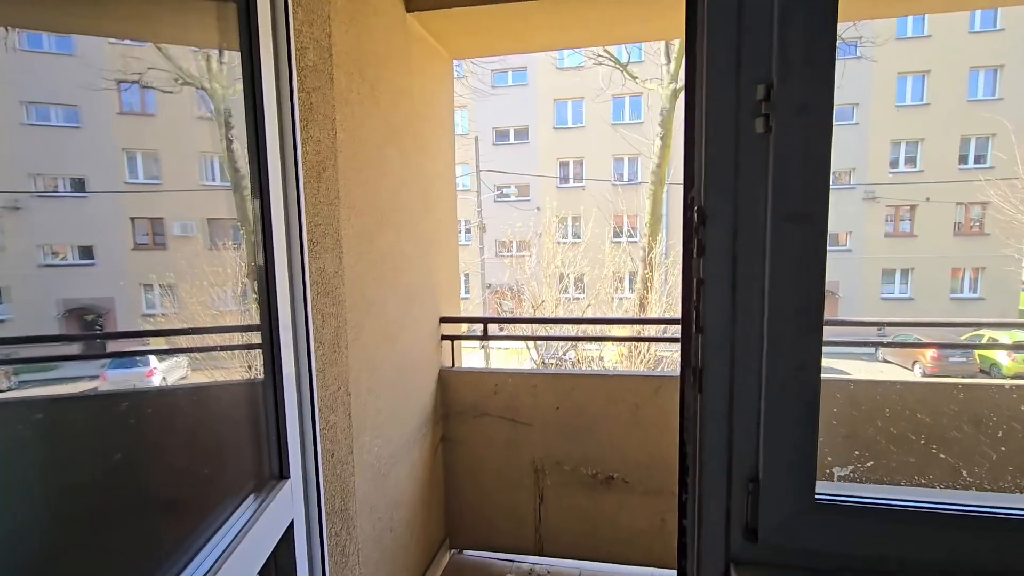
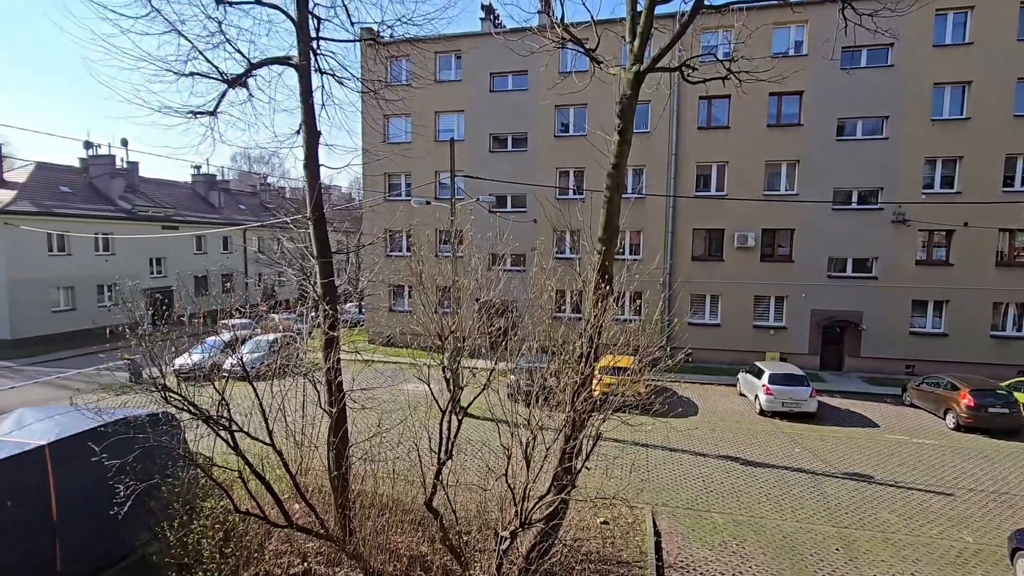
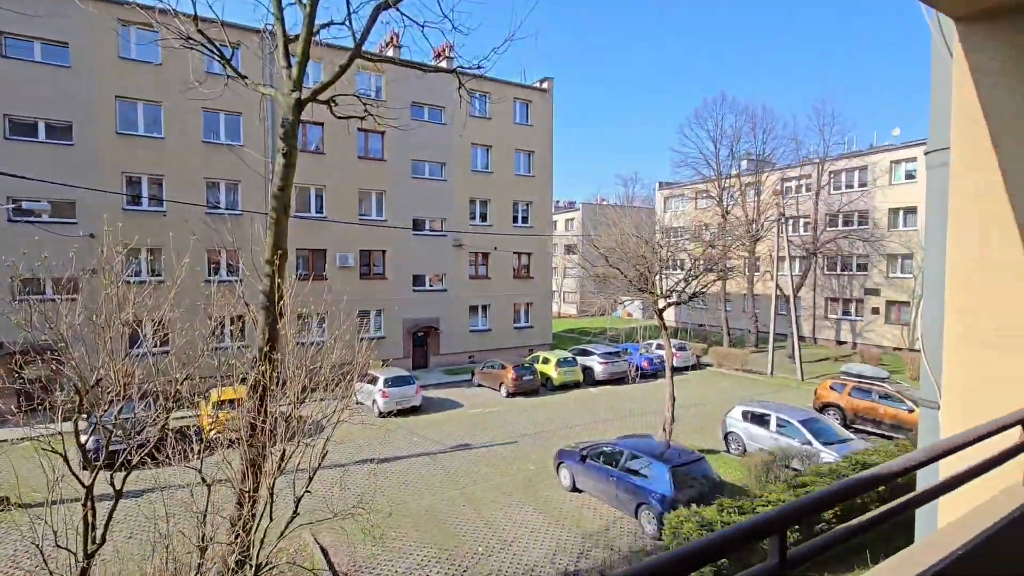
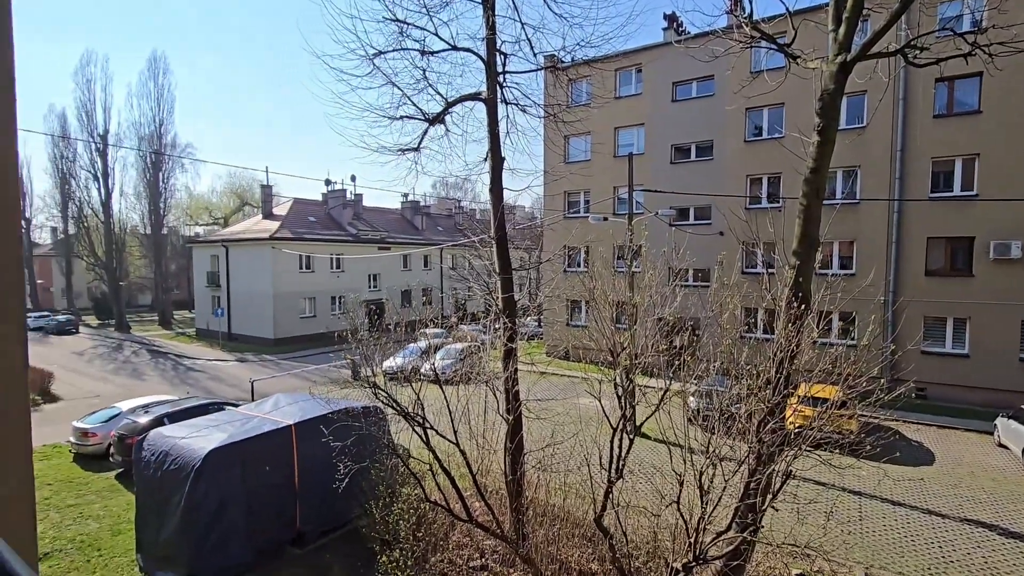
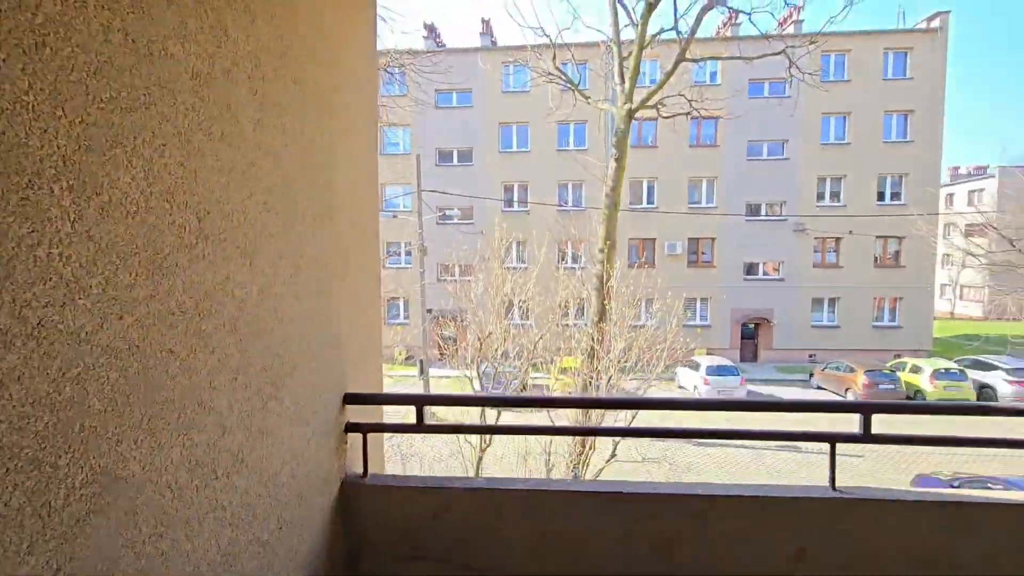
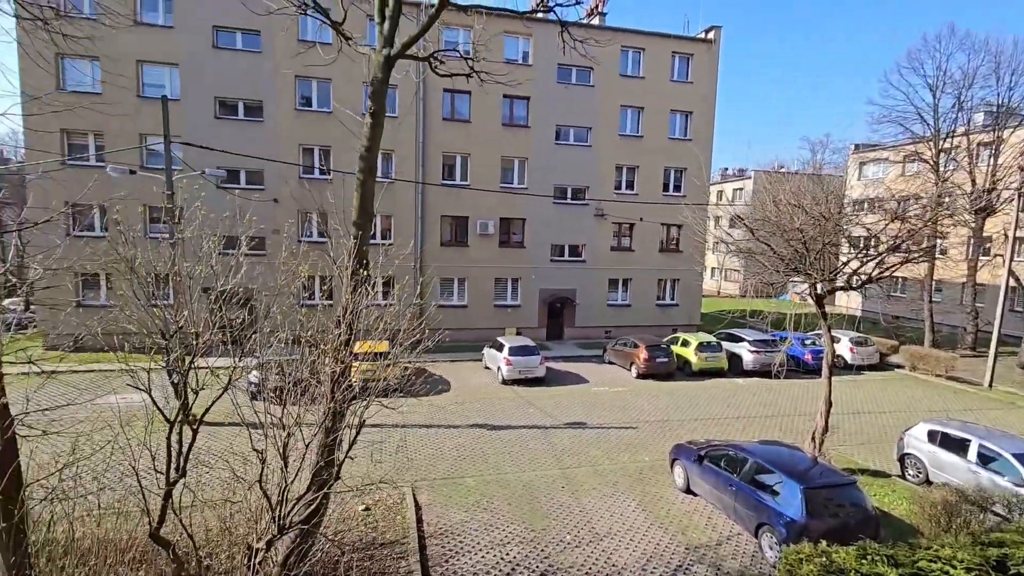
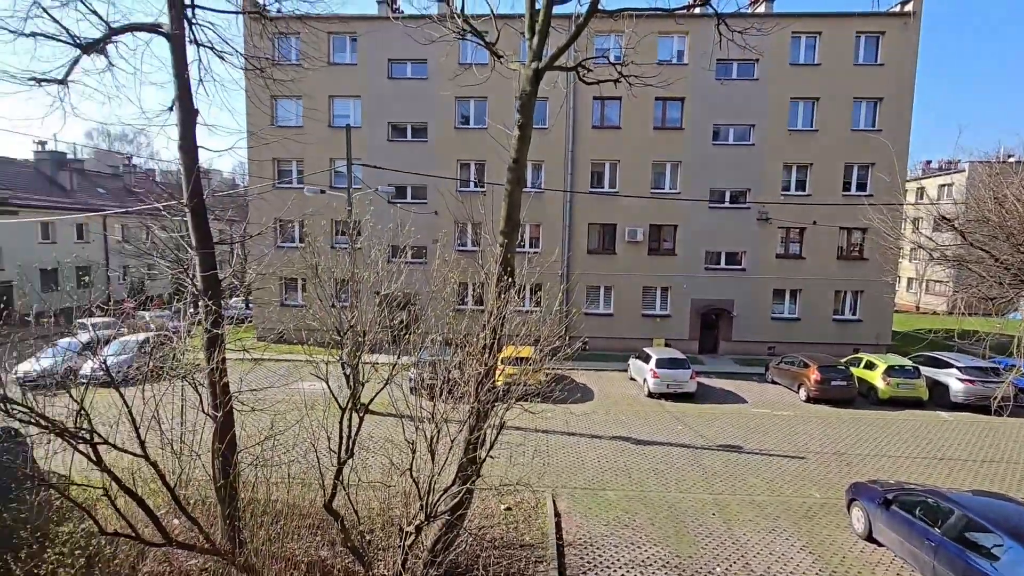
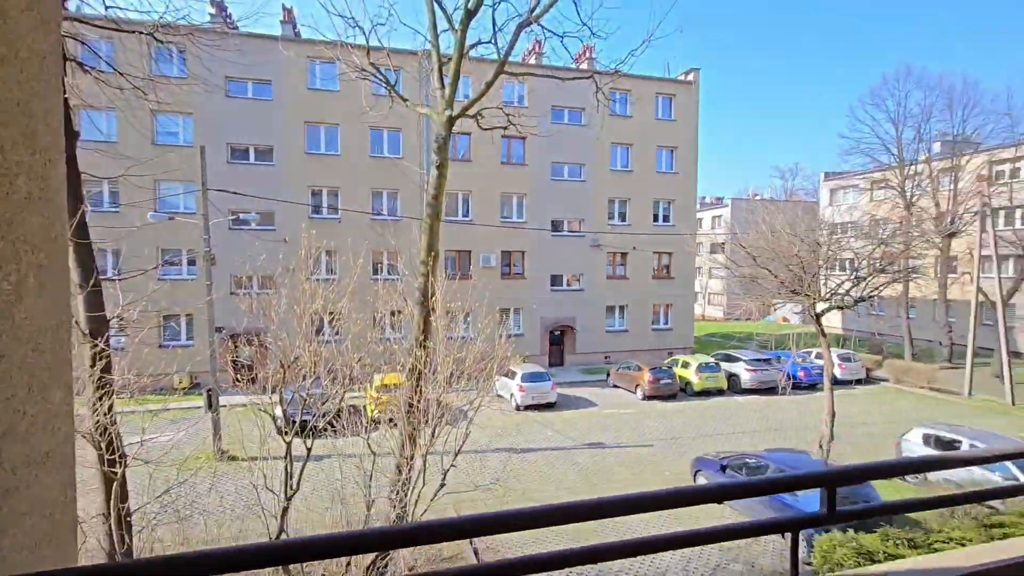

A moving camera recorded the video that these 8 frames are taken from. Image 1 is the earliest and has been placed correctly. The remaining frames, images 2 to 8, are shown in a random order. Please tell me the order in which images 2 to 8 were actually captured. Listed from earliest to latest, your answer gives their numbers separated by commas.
5, 8, 3, 6, 7, 2, 4
